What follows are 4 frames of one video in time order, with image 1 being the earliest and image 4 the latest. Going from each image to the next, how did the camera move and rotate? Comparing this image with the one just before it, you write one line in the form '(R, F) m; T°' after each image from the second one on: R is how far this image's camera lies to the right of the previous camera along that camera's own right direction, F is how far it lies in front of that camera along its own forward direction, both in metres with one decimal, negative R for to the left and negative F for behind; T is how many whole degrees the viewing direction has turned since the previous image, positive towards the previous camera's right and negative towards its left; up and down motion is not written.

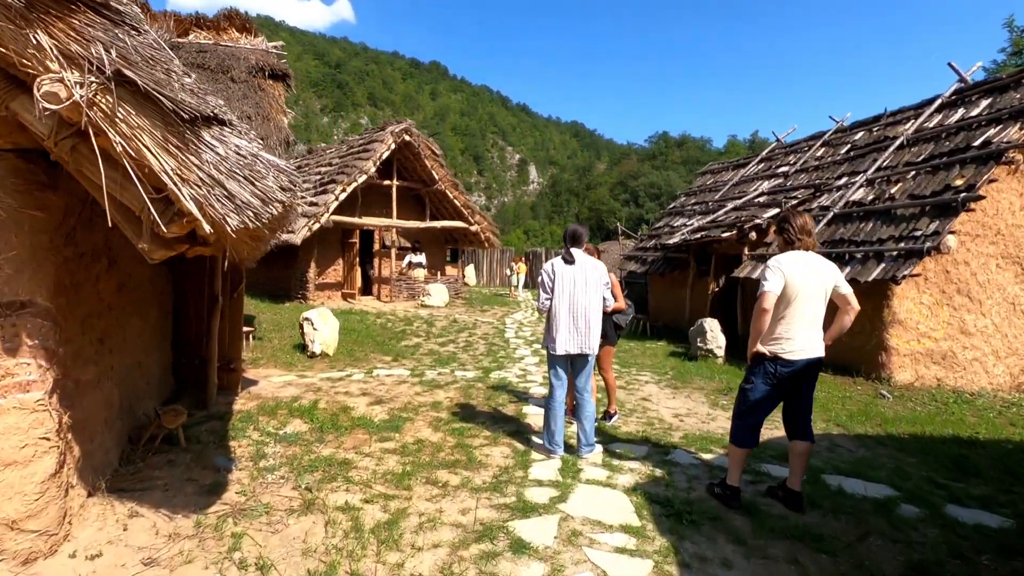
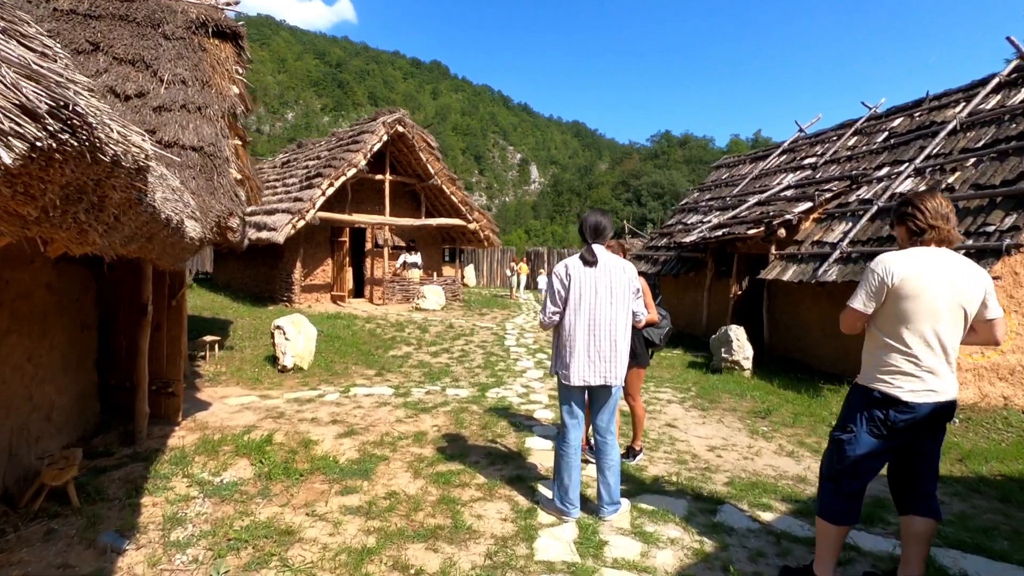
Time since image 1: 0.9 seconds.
(0.0, +1.0) m; 0°
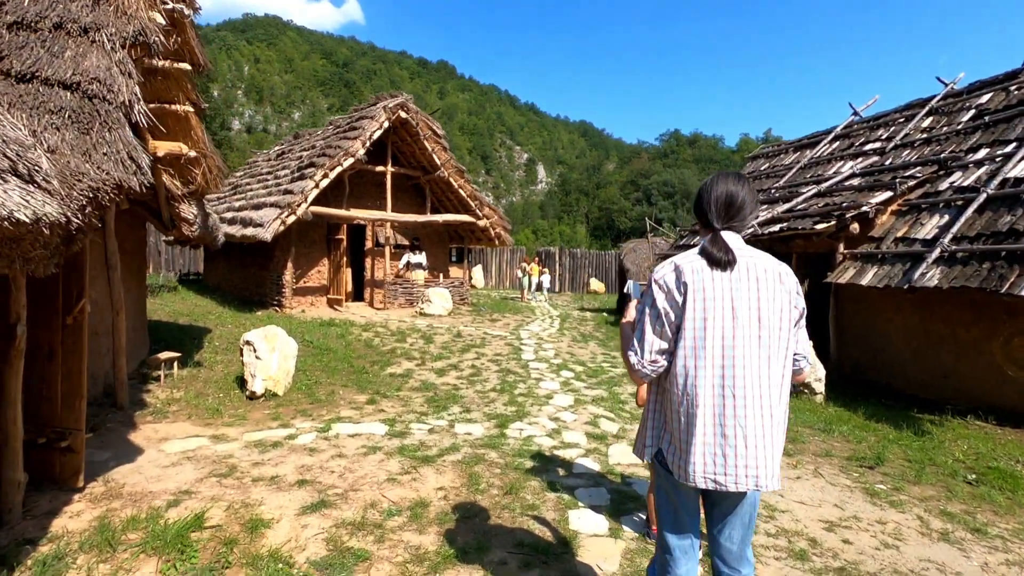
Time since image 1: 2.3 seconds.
(-0.2, +1.4) m; -1°
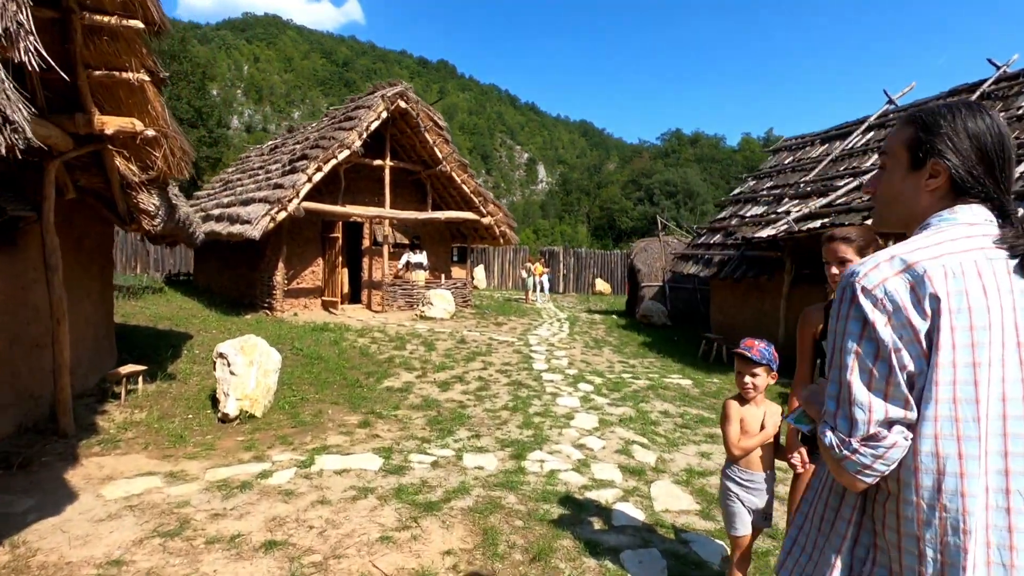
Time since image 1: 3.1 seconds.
(-0.1, +0.8) m; 0°
